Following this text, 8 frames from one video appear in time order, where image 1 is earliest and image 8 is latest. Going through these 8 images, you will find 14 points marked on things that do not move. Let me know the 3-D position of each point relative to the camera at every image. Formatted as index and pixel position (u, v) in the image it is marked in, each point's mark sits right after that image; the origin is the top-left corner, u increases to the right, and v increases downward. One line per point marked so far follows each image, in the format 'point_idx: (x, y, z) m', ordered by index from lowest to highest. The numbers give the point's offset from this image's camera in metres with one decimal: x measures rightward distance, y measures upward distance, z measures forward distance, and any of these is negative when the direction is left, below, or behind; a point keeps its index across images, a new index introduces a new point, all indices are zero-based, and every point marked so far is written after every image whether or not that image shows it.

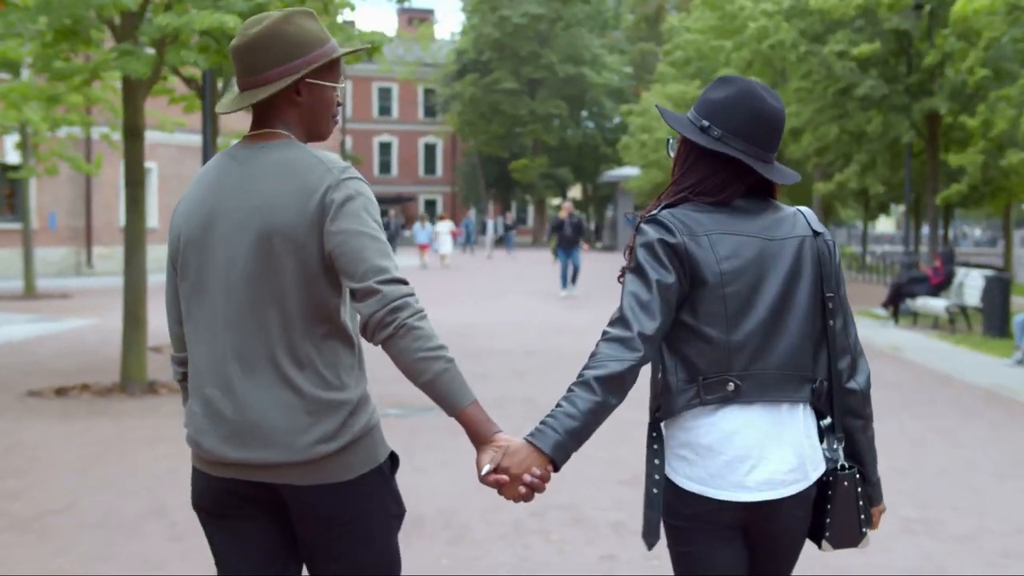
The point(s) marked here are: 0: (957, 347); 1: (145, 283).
0: (+5.3, -0.7, +14.5) m
1: (-3.2, +0.1, +10.7) m
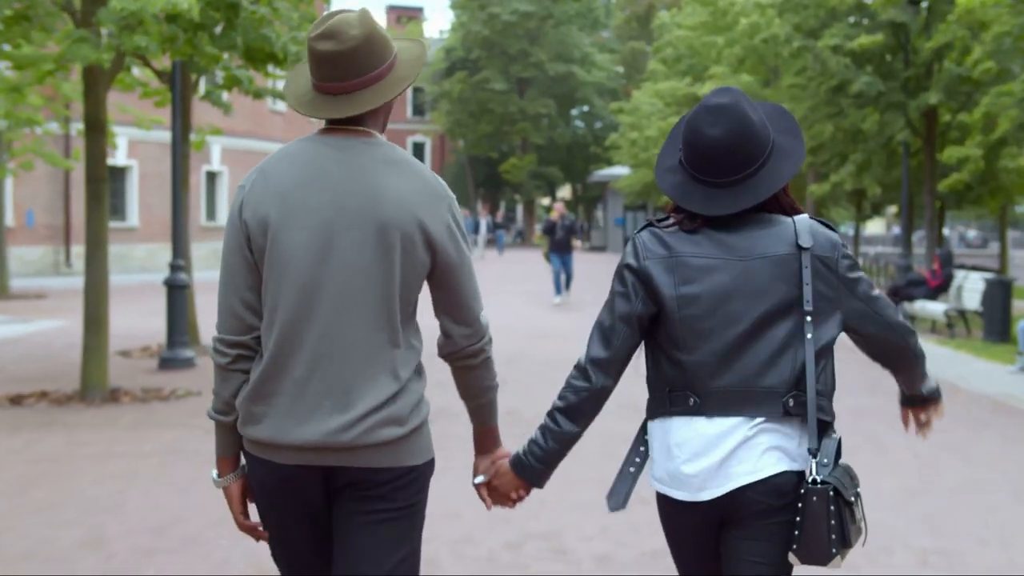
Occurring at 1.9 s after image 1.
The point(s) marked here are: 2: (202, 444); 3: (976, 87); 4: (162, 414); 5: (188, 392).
0: (+5.1, -0.7, +14.0) m
1: (-3.3, 0.0, +10.1) m
2: (-2.0, -1.0, +7.8) m
3: (+6.7, +2.9, +17.8) m
4: (-2.6, -0.9, +9.2) m
5: (-2.8, -0.9, +10.5) m
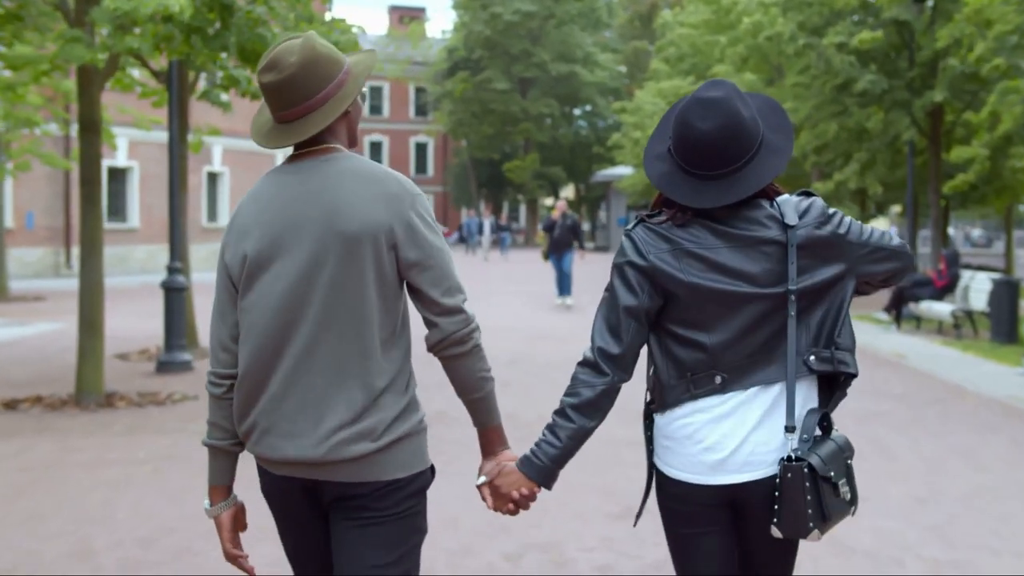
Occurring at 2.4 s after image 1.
0: (+5.1, -0.7, +13.9) m
1: (-3.3, 0.0, +10.0) m
2: (-2.0, -1.0, +7.6) m
3: (+6.7, +2.9, +17.6) m
4: (-2.6, -1.0, +9.0) m
5: (-2.7, -0.9, +10.3) m
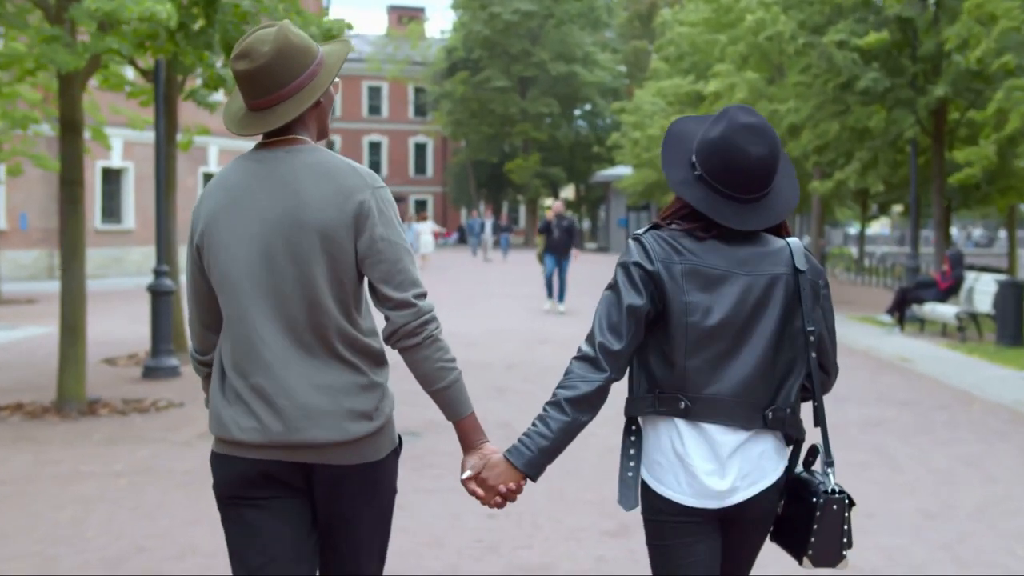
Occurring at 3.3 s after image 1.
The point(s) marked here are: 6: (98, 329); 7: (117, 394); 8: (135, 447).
0: (+5.1, -0.8, +13.6) m
1: (-3.4, 0.0, +9.7) m
2: (-2.0, -1.0, +7.3) m
3: (+6.7, +2.9, +17.4) m
4: (-2.7, -1.0, +8.8) m
5: (-2.8, -0.9, +10.1) m
6: (-5.8, -0.6, +17.4) m
7: (-3.4, -0.9, +10.7) m
8: (-2.4, -1.0, +7.8) m
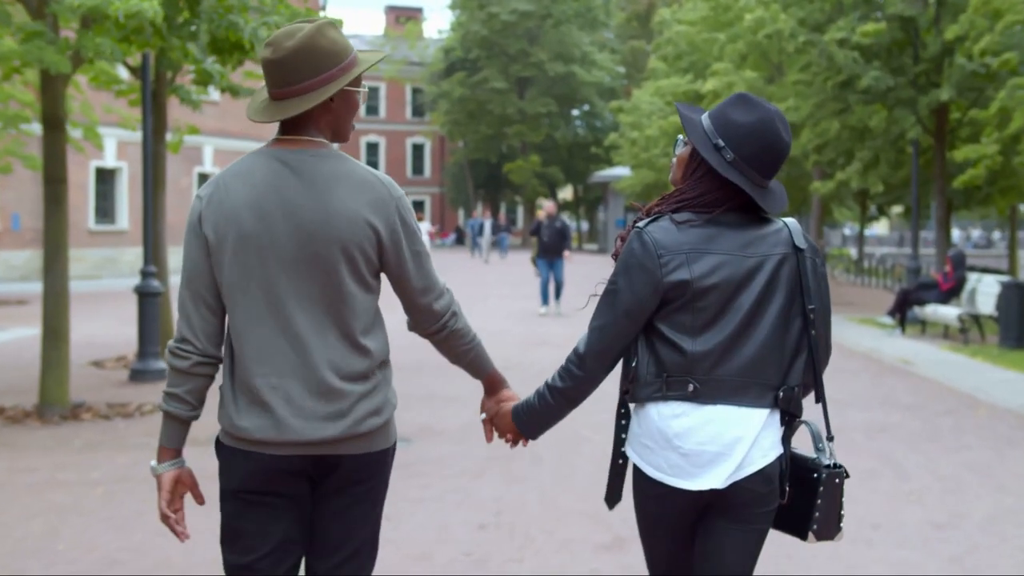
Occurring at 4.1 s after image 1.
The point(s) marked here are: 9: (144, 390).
0: (+5.0, -0.8, +13.3) m
1: (-3.4, 0.0, +9.5) m
2: (-2.1, -1.0, +7.1) m
3: (+6.6, +2.9, +17.1) m
4: (-2.7, -1.0, +8.5) m
5: (-2.8, -0.9, +9.8) m
6: (-5.9, -0.6, +17.1) m
7: (-3.5, -0.9, +10.4) m
8: (-2.4, -1.0, +7.6) m
9: (-3.3, -0.9, +11.0) m
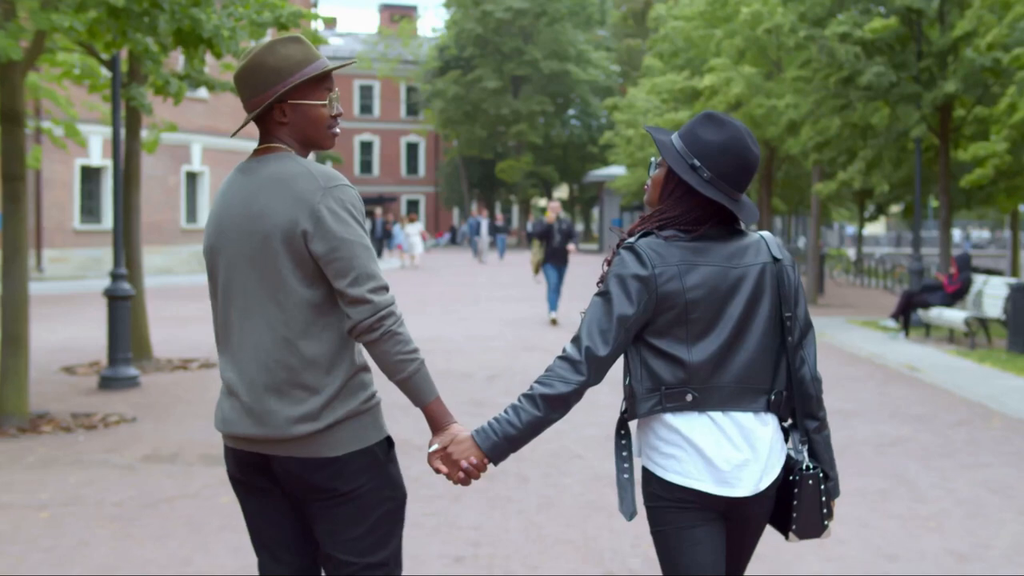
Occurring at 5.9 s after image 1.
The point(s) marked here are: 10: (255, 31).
0: (+4.9, -0.8, +12.8) m
1: (-3.5, -0.1, +8.9) m
2: (-2.1, -1.1, +6.5) m
3: (+6.5, +2.8, +16.6) m
4: (-2.8, -1.0, +8.0) m
5: (-2.9, -1.0, +9.3) m
6: (-6.0, -0.6, +16.6) m
7: (-3.6, -1.0, +9.9) m
8: (-2.5, -1.0, +7.0) m
9: (-3.4, -0.9, +10.4) m
10: (-2.2, +2.2, +10.3) m
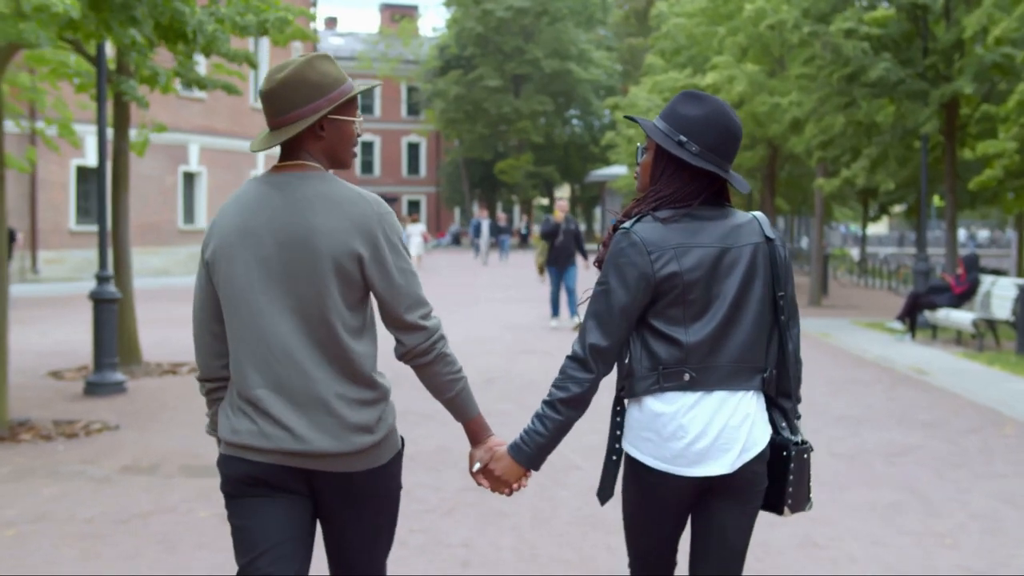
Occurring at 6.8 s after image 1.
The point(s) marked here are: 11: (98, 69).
0: (+4.9, -0.8, +12.5) m
1: (-3.5, -0.1, +8.6) m
2: (-2.2, -1.1, +6.2) m
3: (+6.5, +2.8, +16.3) m
4: (-2.8, -1.1, +7.7) m
5: (-3.0, -1.0, +9.0) m
6: (-6.0, -0.6, +16.3) m
7: (-3.6, -1.0, +9.6) m
8: (-2.6, -1.1, +6.7) m
9: (-3.4, -1.0, +10.1) m
10: (-2.2, +2.1, +10.0) m
11: (-3.7, +2.0, +11.0) m
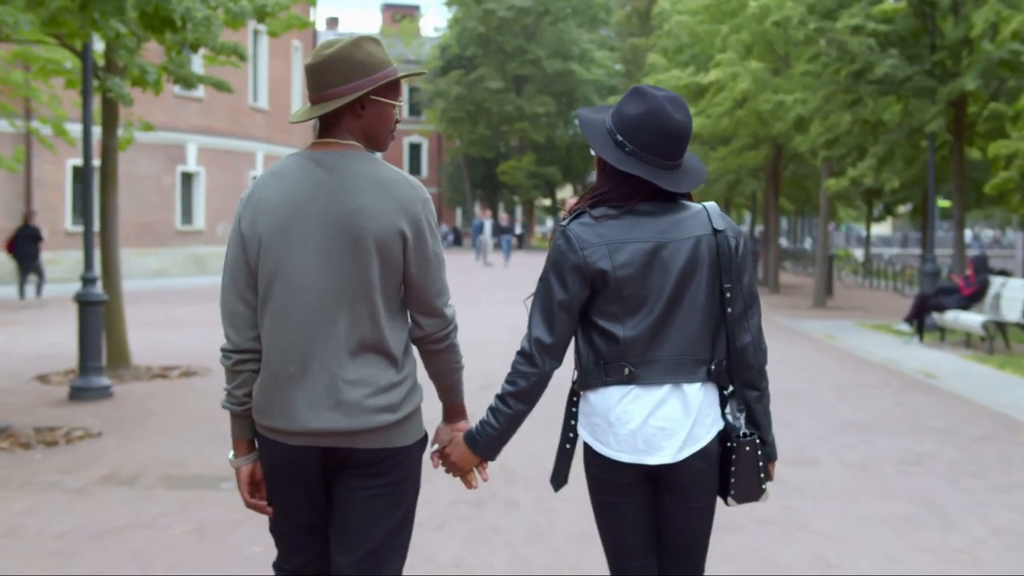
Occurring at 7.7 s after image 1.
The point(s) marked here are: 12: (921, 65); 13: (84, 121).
0: (+4.9, -0.8, +12.2) m
1: (-3.6, -0.1, +8.3) m
2: (-2.2, -1.1, +5.9) m
3: (+6.5, +2.8, +16.0) m
4: (-2.9, -1.1, +7.4) m
5: (-3.0, -1.0, +8.7) m
6: (-6.0, -0.7, +16.0) m
7: (-3.6, -1.0, +9.3) m
8: (-2.6, -1.1, +6.4) m
9: (-3.4, -1.0, +9.8) m
10: (-2.2, +2.1, +9.7) m
11: (-3.7, +2.0, +10.7) m
12: (+5.4, +3.0, +16.3) m
13: (-3.8, +1.4, +11.0) m
